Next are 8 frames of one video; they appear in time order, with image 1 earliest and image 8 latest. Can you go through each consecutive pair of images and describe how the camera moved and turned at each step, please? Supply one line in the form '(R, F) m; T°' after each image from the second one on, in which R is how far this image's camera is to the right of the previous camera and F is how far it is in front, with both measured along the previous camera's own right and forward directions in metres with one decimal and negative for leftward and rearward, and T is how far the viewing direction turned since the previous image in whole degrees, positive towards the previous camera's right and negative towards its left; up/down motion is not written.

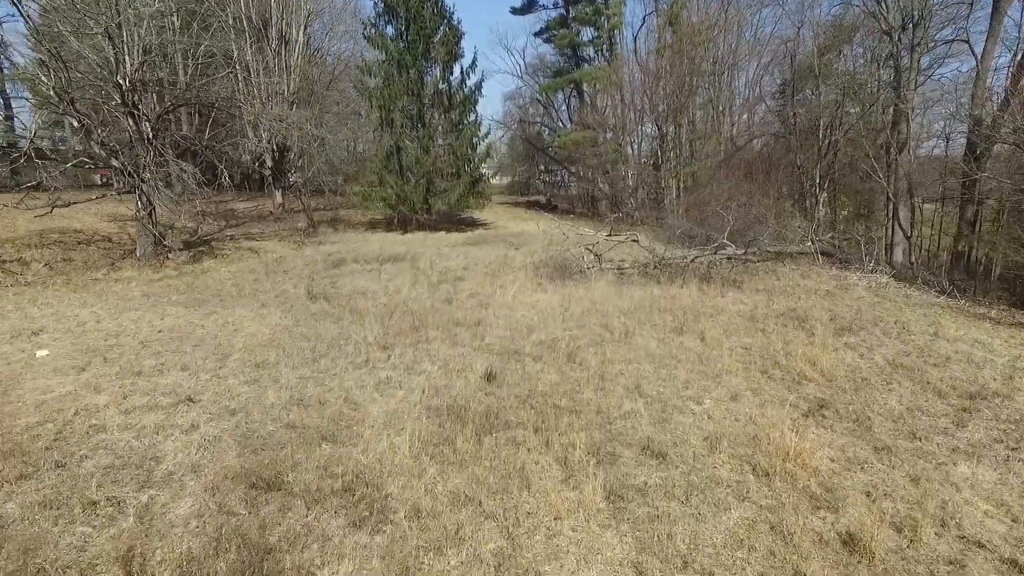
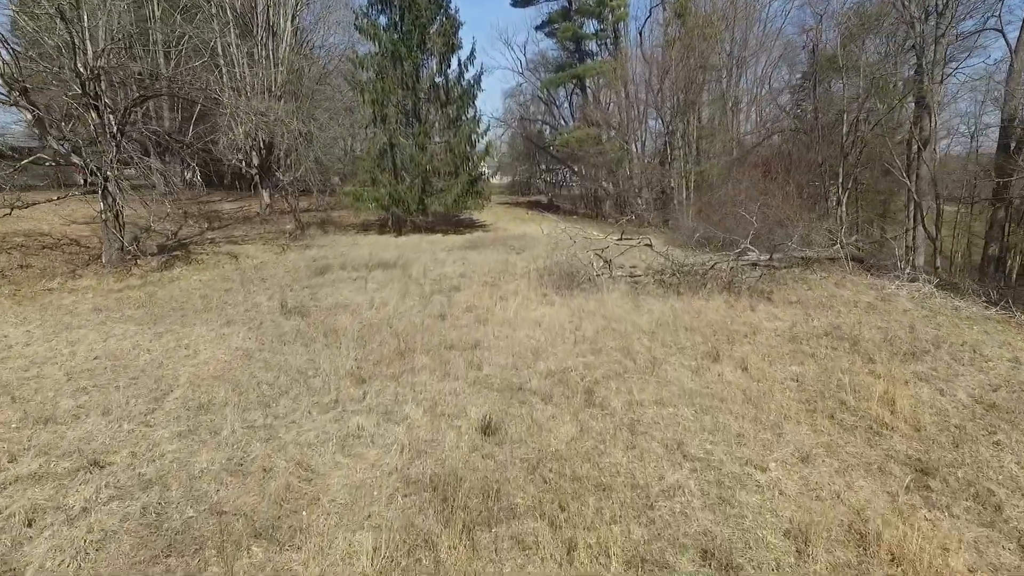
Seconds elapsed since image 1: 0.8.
(0.0, +1.1) m; 0°
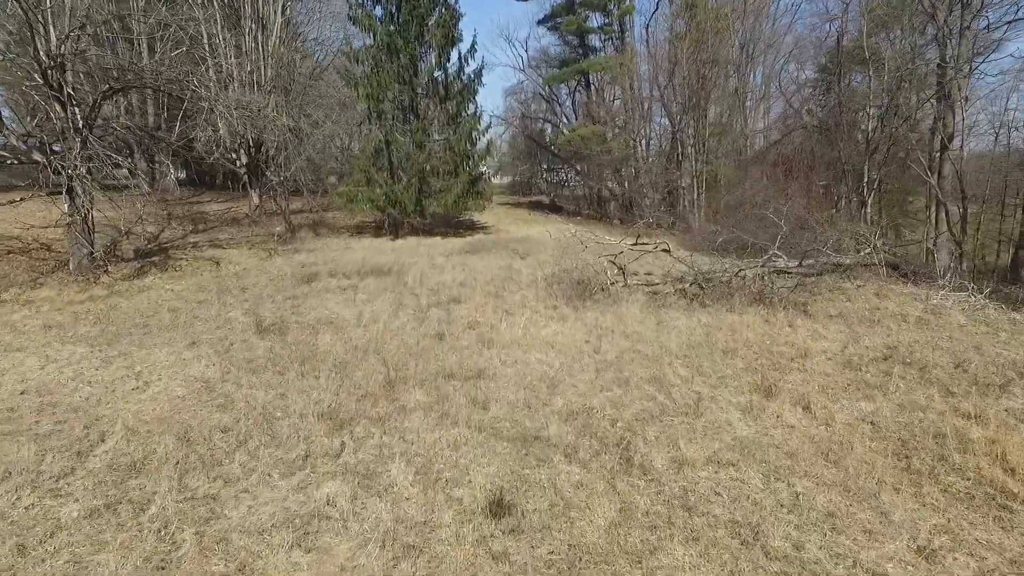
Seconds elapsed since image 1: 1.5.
(-0.1, +1.0) m; 0°
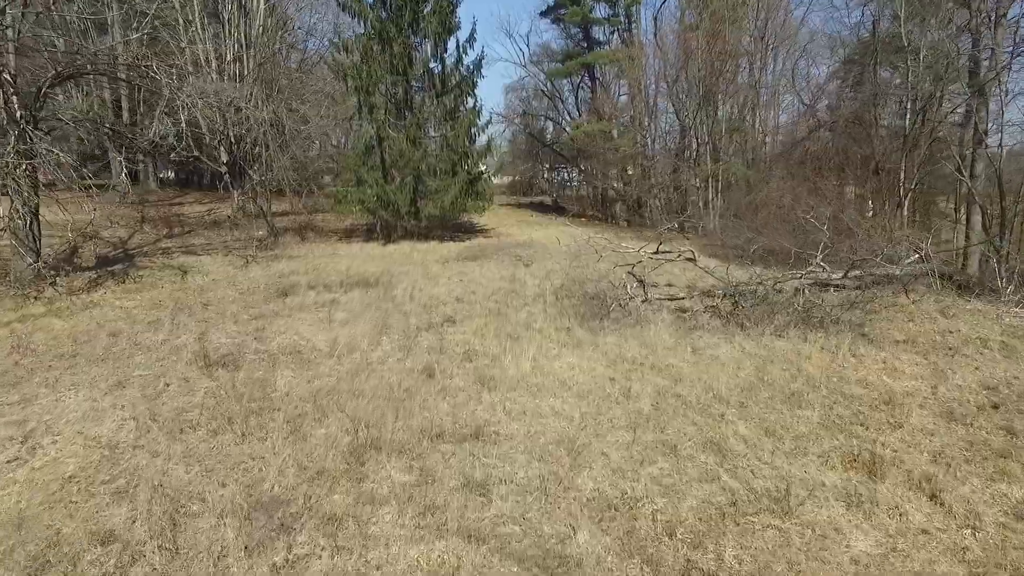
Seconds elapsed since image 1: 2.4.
(-0.1, +1.3) m; 0°
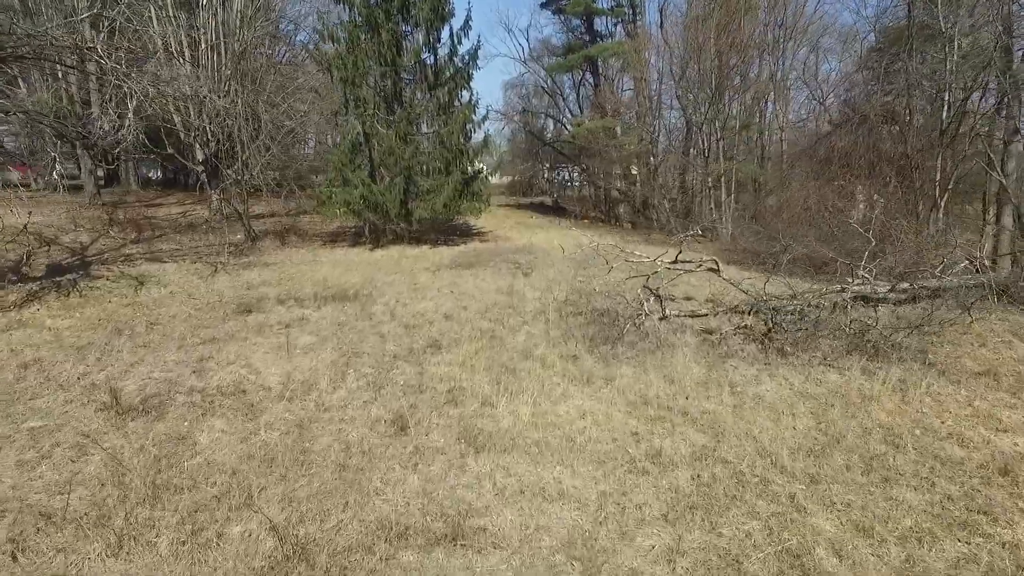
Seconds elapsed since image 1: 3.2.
(0.0, +1.2) m; 0°
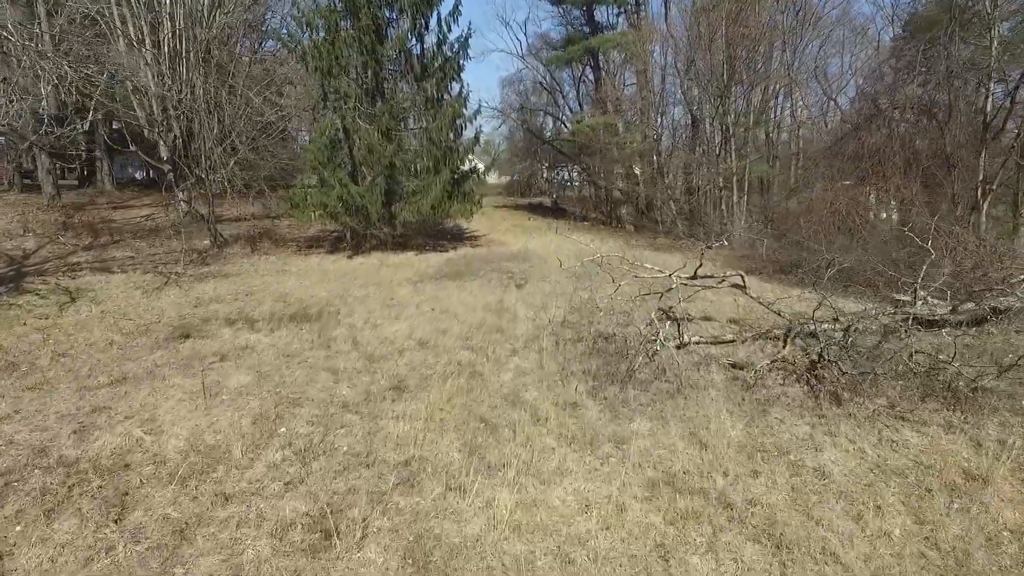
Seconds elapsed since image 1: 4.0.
(+0.1, +1.3) m; 0°
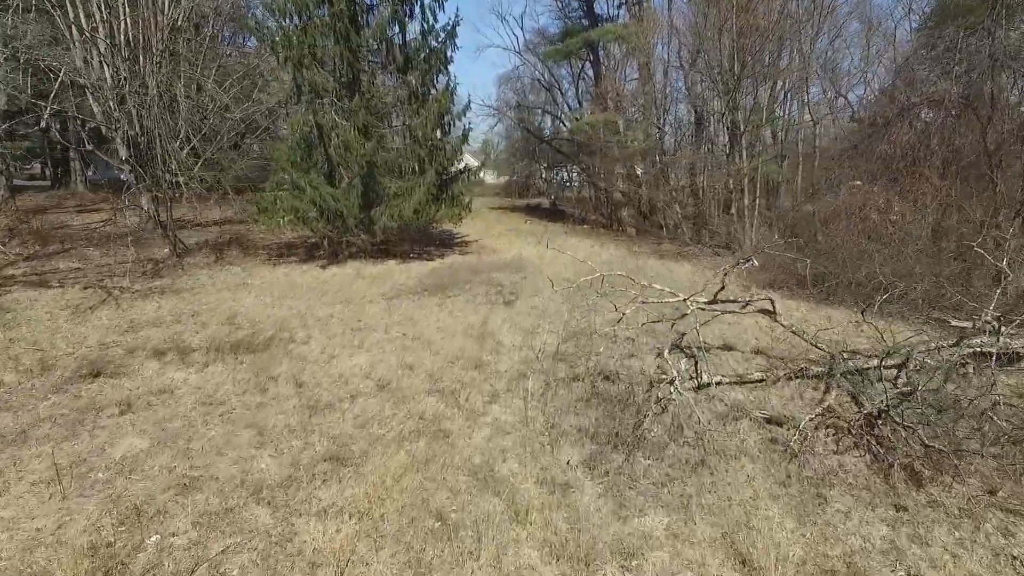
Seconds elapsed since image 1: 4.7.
(+0.2, +1.2) m; 0°
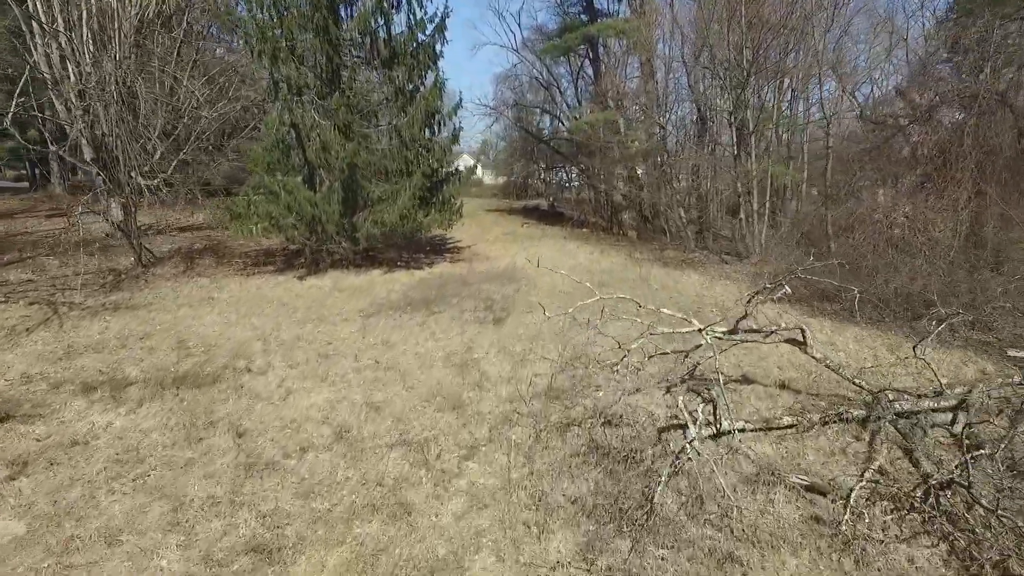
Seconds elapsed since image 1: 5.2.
(+0.1, +0.8) m; 0°
